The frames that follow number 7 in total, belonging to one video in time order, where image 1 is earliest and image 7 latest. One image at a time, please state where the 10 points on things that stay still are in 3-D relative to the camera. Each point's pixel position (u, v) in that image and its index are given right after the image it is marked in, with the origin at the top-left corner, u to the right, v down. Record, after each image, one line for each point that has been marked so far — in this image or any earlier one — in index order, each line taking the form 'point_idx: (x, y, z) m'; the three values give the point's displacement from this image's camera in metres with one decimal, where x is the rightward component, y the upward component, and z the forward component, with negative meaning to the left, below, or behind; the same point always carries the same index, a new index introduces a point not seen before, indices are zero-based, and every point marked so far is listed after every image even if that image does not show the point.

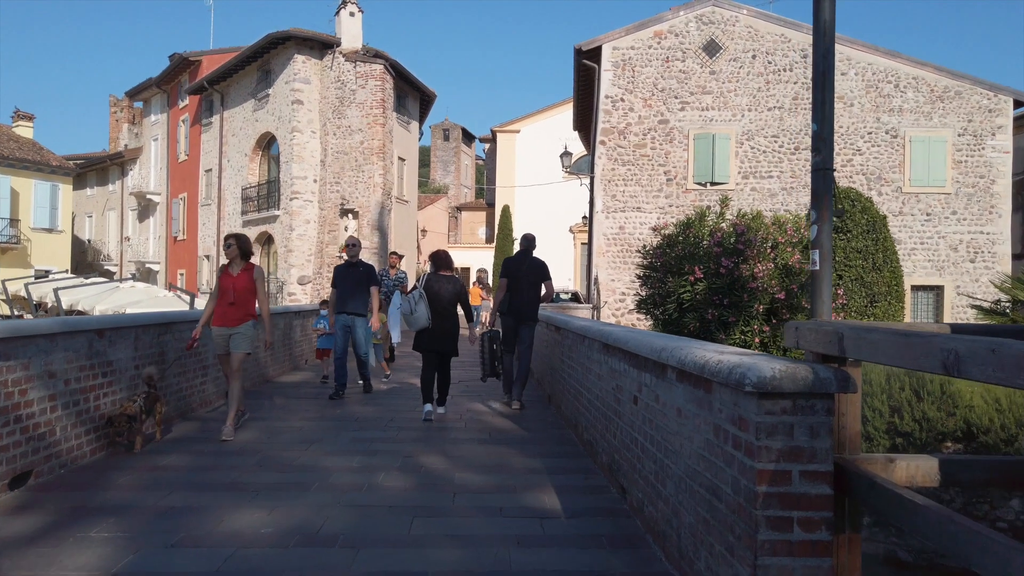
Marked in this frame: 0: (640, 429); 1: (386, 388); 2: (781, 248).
0: (+0.7, -0.7, +4.0) m
1: (-1.6, -1.3, +9.8) m
2: (+4.7, +0.7, +13.1) m
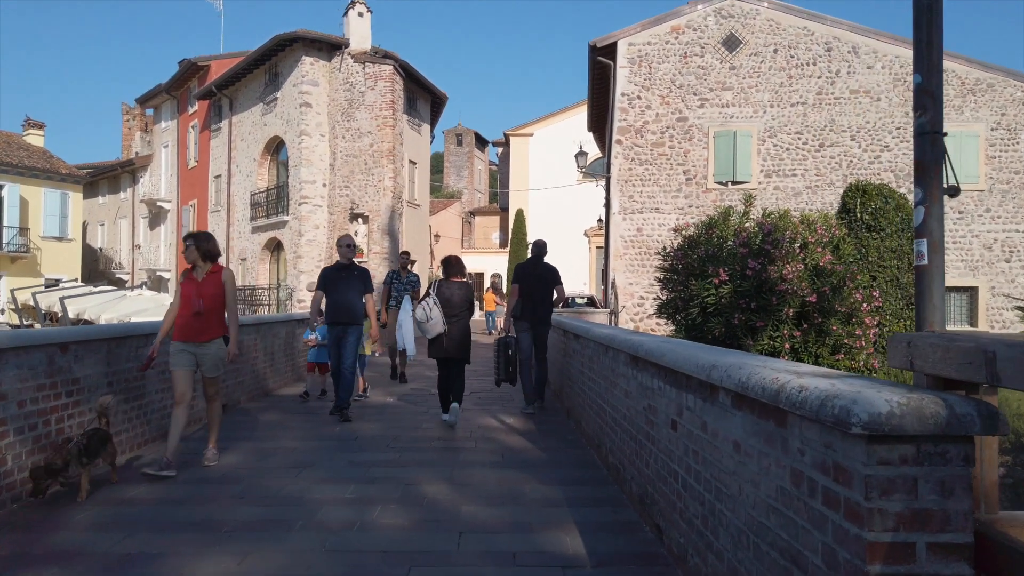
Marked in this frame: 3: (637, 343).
0: (+0.7, -0.8, +3.3) m
1: (-1.5, -1.3, +9.1) m
2: (+4.9, +0.7, +12.4) m
3: (+0.7, -0.3, +4.2) m
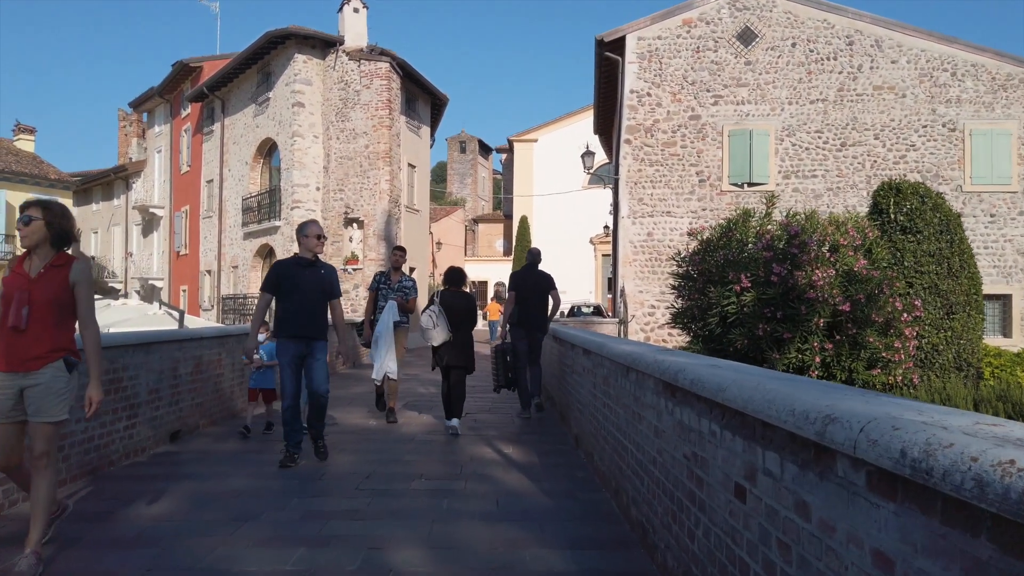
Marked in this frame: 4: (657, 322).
0: (+0.7, -0.8, +2.2) m
1: (-1.5, -1.4, +8.0) m
2: (+4.9, +0.5, +11.3) m
3: (+0.7, -0.3, +3.1) m
4: (+3.4, -0.8, +17.8) m
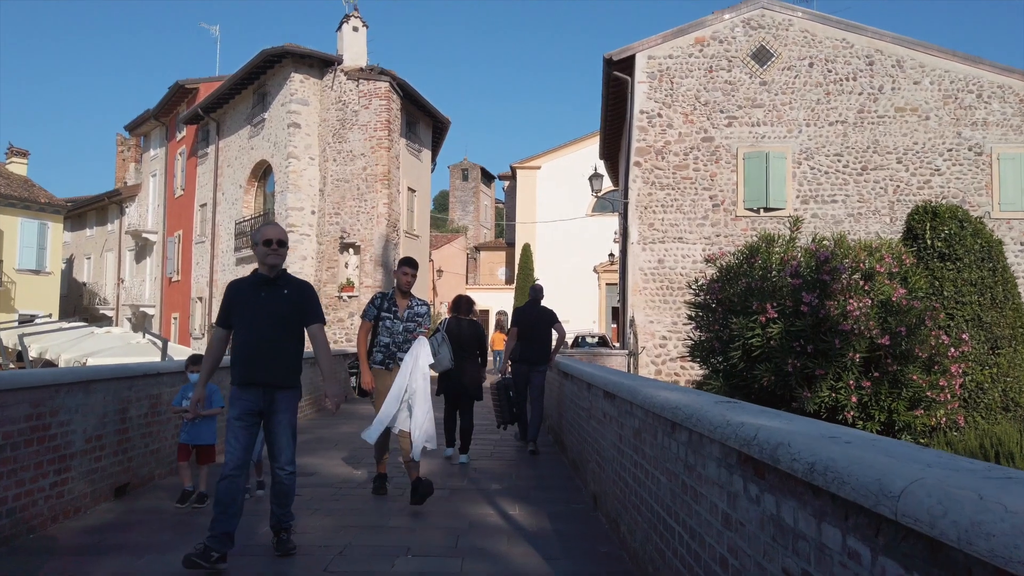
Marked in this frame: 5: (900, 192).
0: (+0.8, -0.8, +1.2) m
1: (-1.4, -1.7, +7.0) m
2: (+5.0, +0.1, +10.3) m
3: (+0.7, -0.4, +2.1) m
4: (+3.5, -1.5, +16.8) m
5: (+8.6, +2.1, +16.8) m
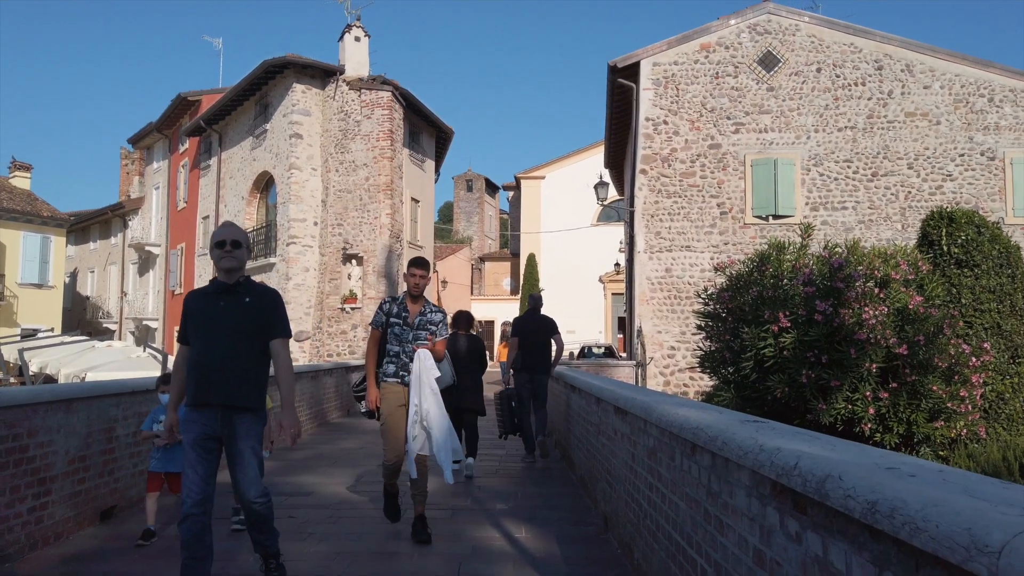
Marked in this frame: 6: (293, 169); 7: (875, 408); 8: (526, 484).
0: (+0.8, -0.8, +0.9) m
1: (-1.4, -1.8, +6.7) m
2: (+5.0, 0.0, +10.0) m
3: (+0.7, -0.4, +1.8) m
4: (+3.6, -1.7, +16.5) m
5: (+8.7, +1.9, +16.4) m
6: (-5.8, +3.1, +19.9) m
7: (+4.5, -1.5, +9.3) m
8: (+0.1, -1.8, +7.0) m
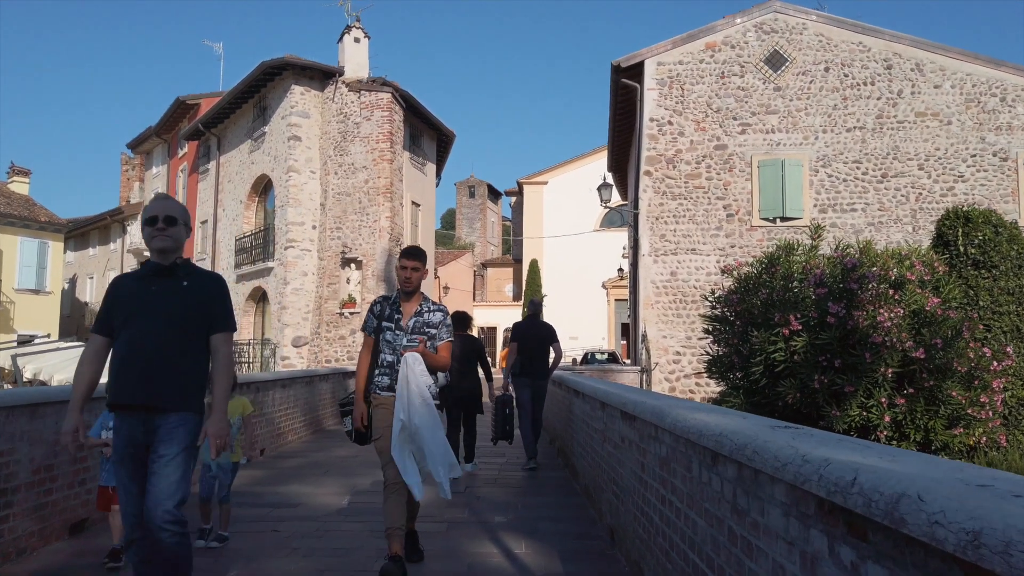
0: (+0.7, -0.8, +0.6) m
1: (-1.4, -1.8, +6.4) m
2: (+5.1, 0.0, +9.6) m
3: (+0.7, -0.4, +1.5) m
4: (+3.6, -1.8, +16.1) m
5: (+8.7, +1.9, +16.1) m
6: (-5.7, +3.0, +19.6) m
7: (+4.5, -1.5, +8.9) m
8: (+0.1, -1.8, +6.6) m
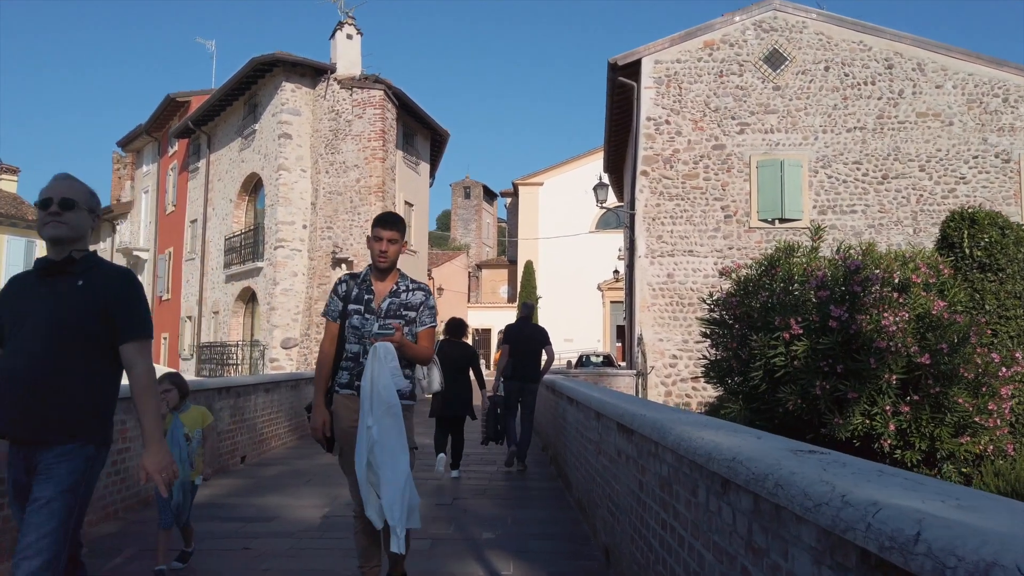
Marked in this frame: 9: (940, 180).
0: (+0.7, -0.8, +0.2) m
1: (-1.4, -1.8, +6.0) m
2: (+5.0, 0.0, +9.3) m
3: (+0.7, -0.4, +1.1) m
4: (+3.5, -1.8, +15.8) m
5: (+8.6, +1.8, +15.8) m
6: (-5.9, +3.0, +19.2) m
7: (+4.4, -1.5, +8.6) m
8: (+0.1, -1.8, +6.3) m
9: (+8.9, +2.2, +15.8) m
